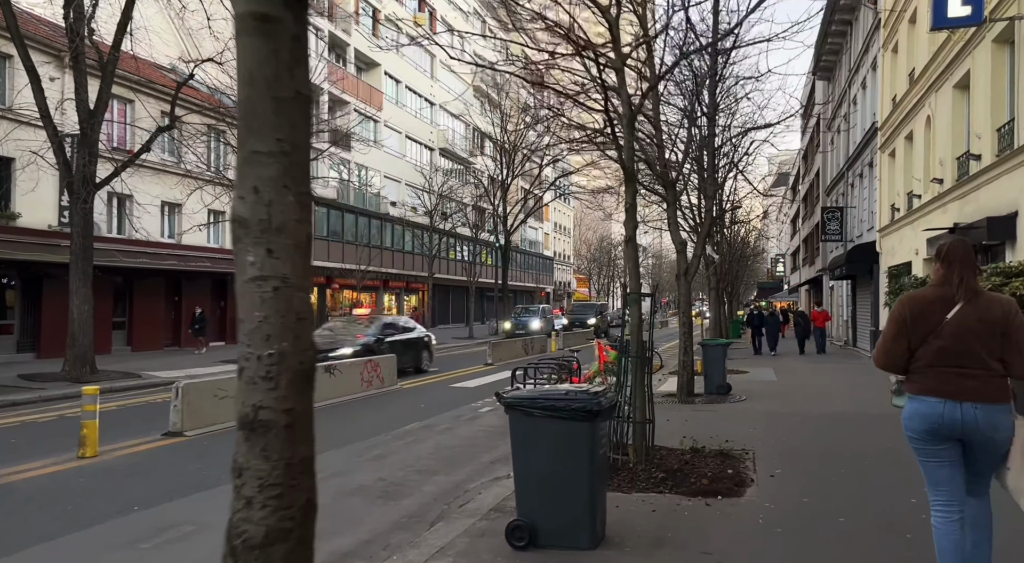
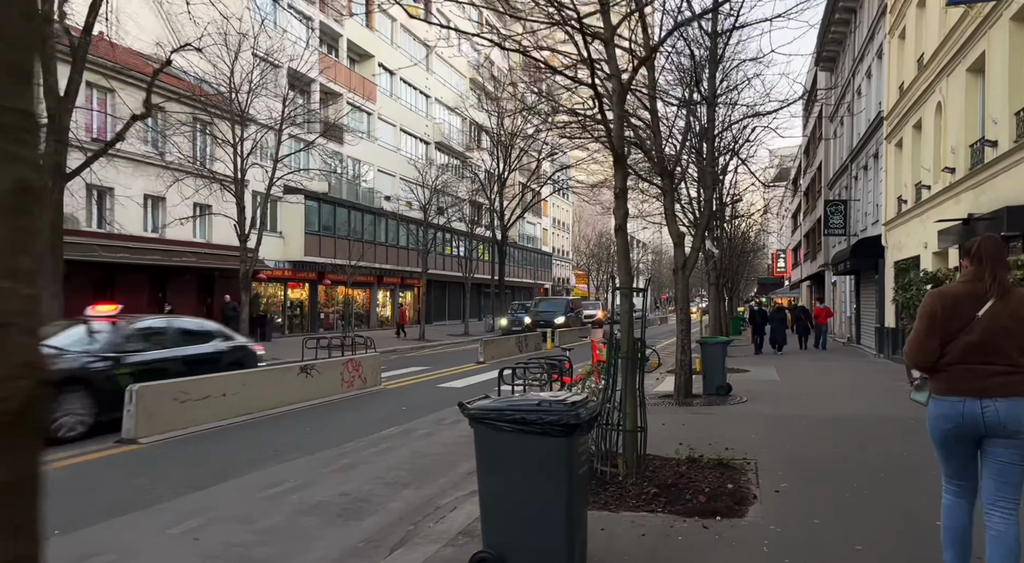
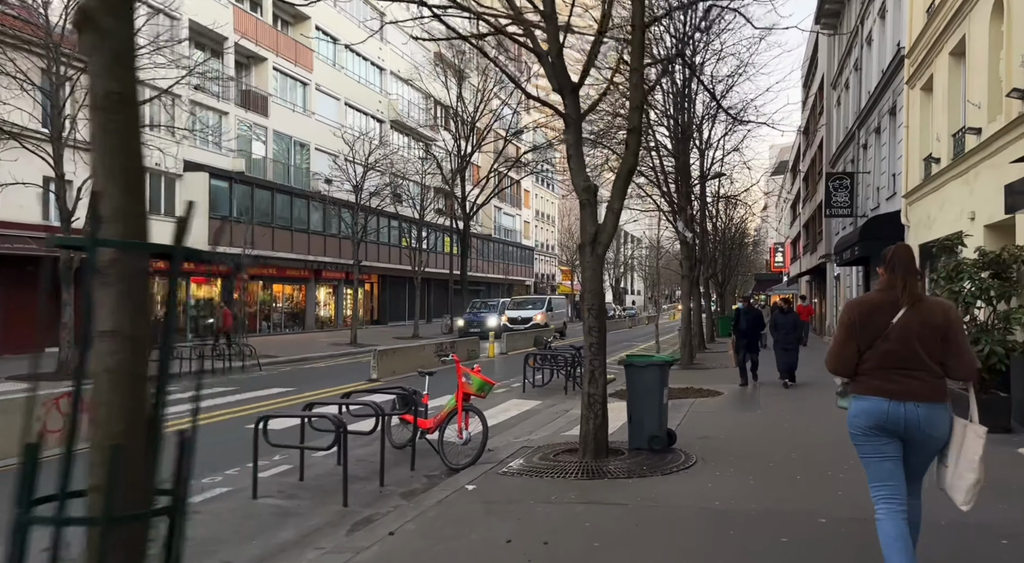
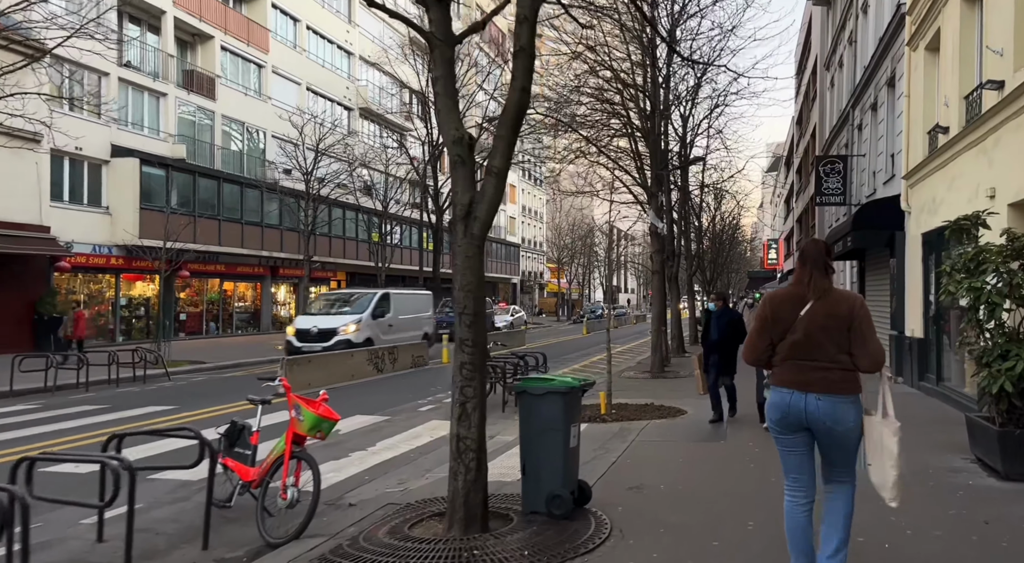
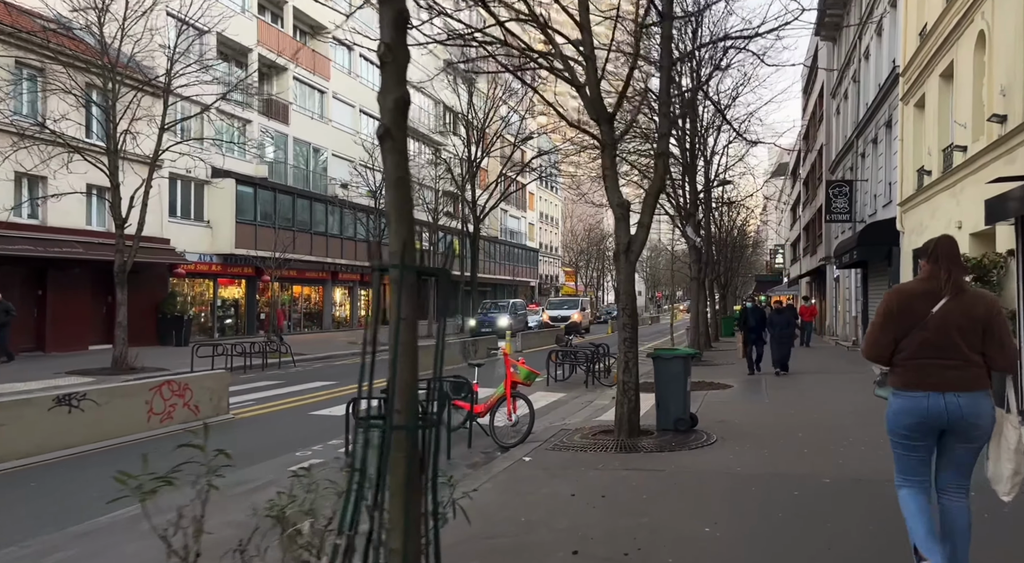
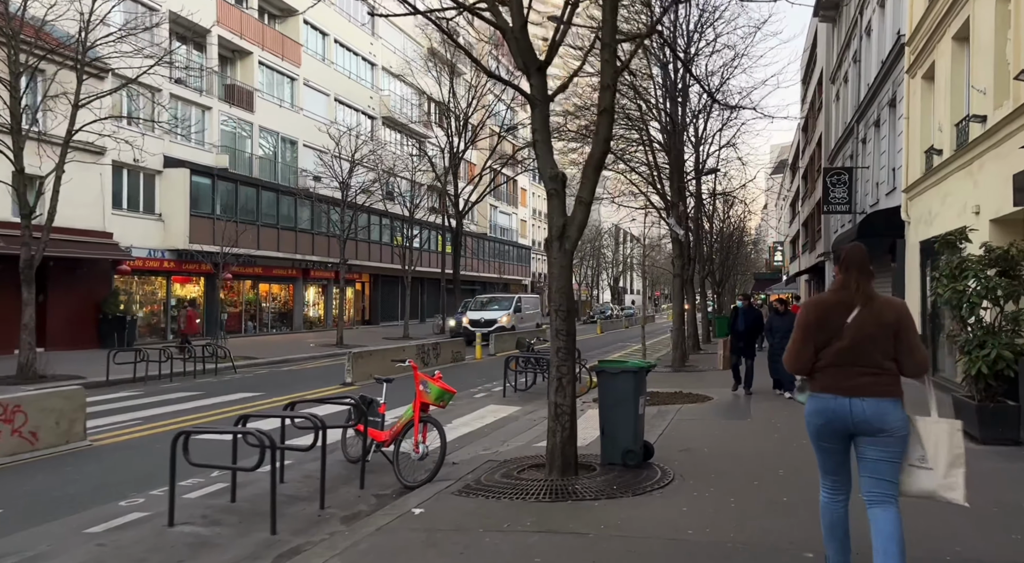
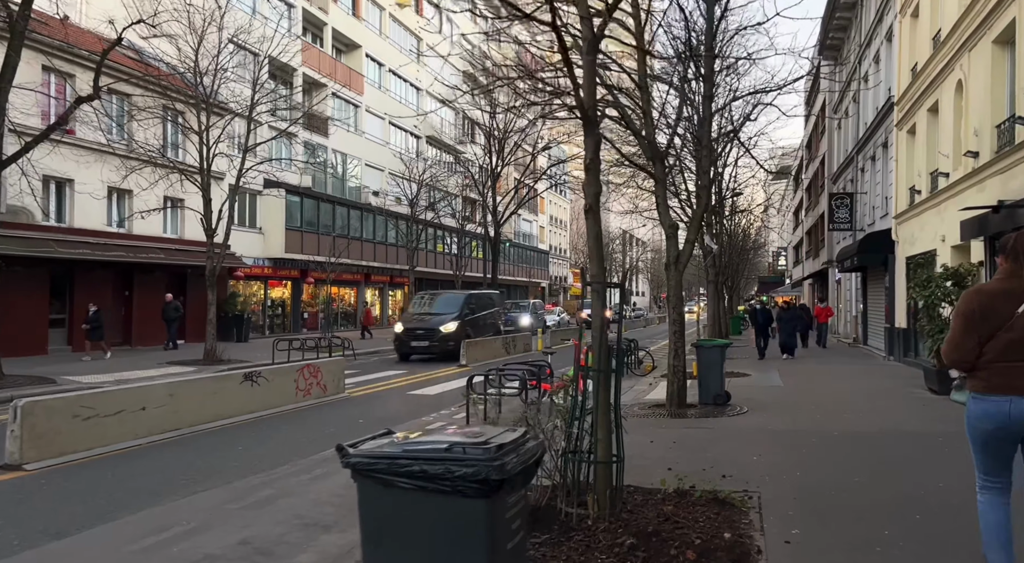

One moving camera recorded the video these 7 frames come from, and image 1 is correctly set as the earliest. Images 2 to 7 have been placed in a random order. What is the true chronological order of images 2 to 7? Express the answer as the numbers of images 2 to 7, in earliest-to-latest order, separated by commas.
2, 7, 5, 3, 6, 4
